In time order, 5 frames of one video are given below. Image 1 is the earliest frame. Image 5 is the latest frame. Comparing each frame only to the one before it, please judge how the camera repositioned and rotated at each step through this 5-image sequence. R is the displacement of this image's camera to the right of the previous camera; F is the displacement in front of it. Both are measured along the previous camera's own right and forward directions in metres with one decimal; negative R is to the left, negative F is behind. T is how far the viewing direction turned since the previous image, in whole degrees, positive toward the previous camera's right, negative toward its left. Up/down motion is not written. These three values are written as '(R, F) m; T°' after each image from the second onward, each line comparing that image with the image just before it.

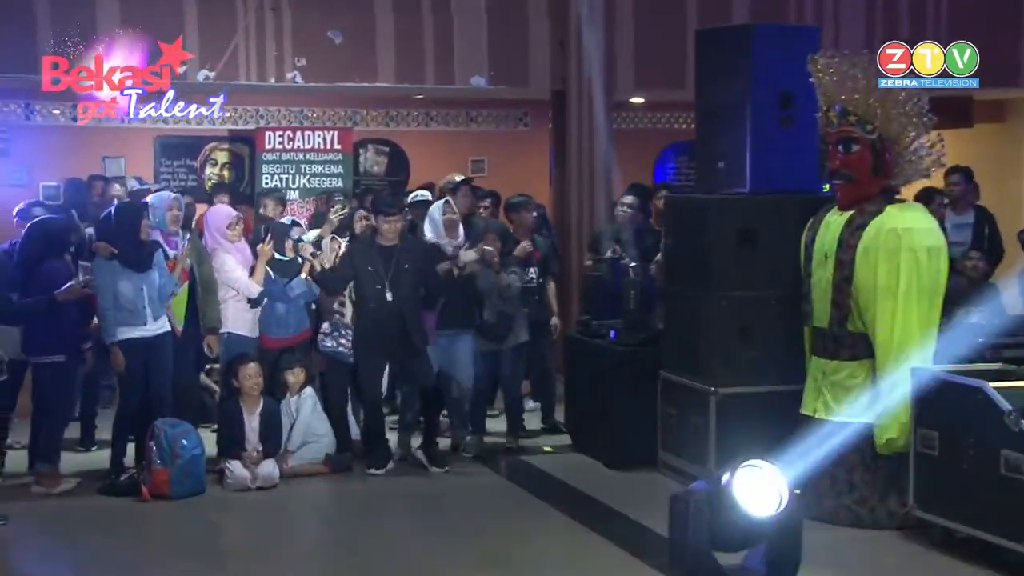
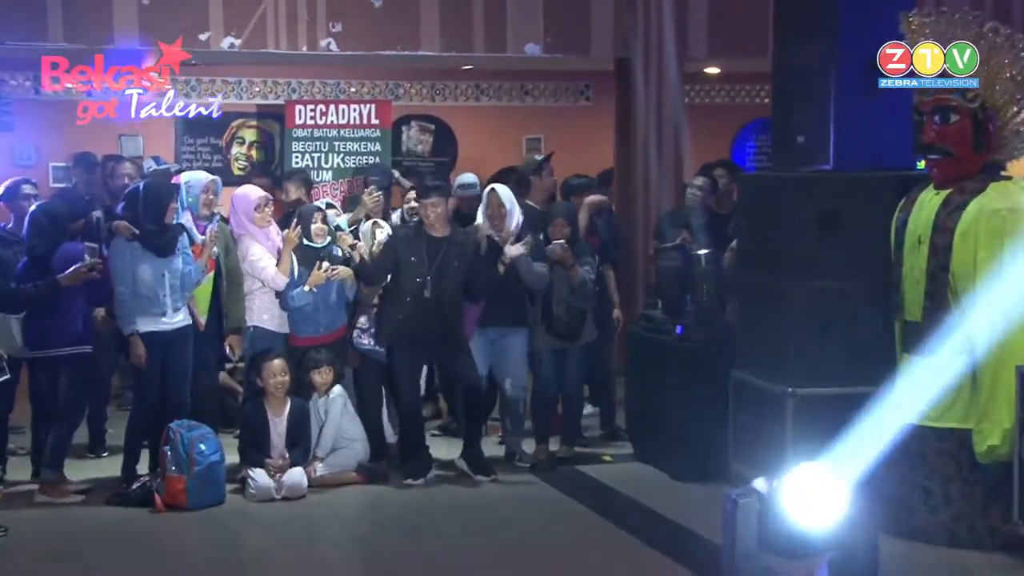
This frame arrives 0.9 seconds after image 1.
(+0.2, +0.8) m; -4°
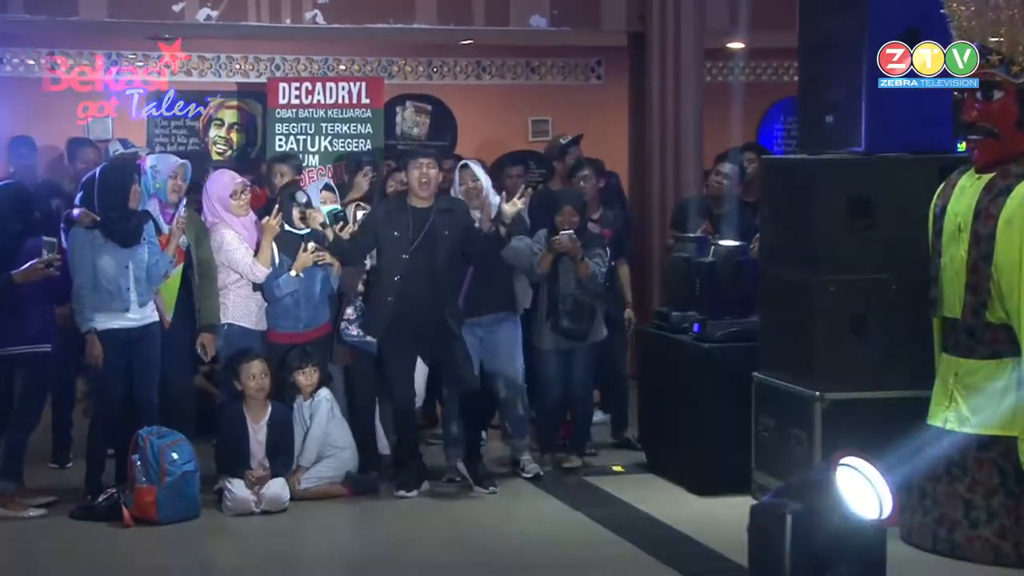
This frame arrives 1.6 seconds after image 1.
(+0.1, +0.6) m; -1°
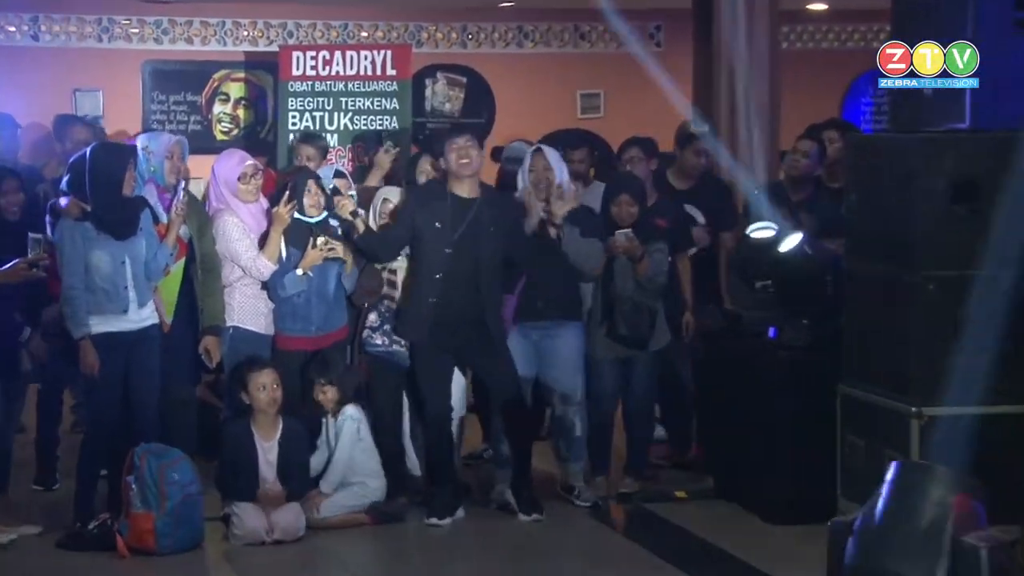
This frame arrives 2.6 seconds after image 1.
(0.0, +0.9) m; -1°
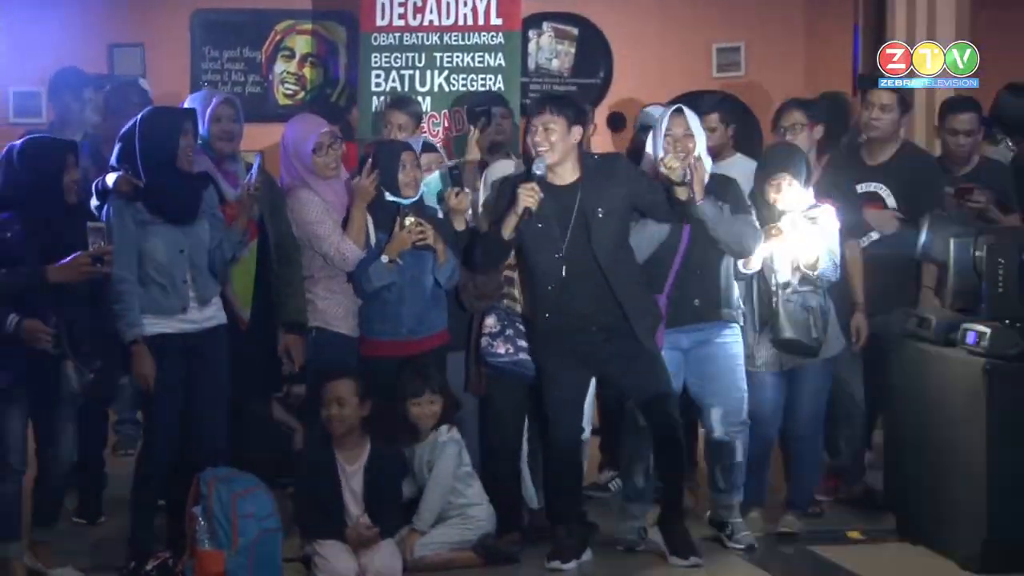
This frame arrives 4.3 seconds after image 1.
(-0.4, +1.0) m; -1°
